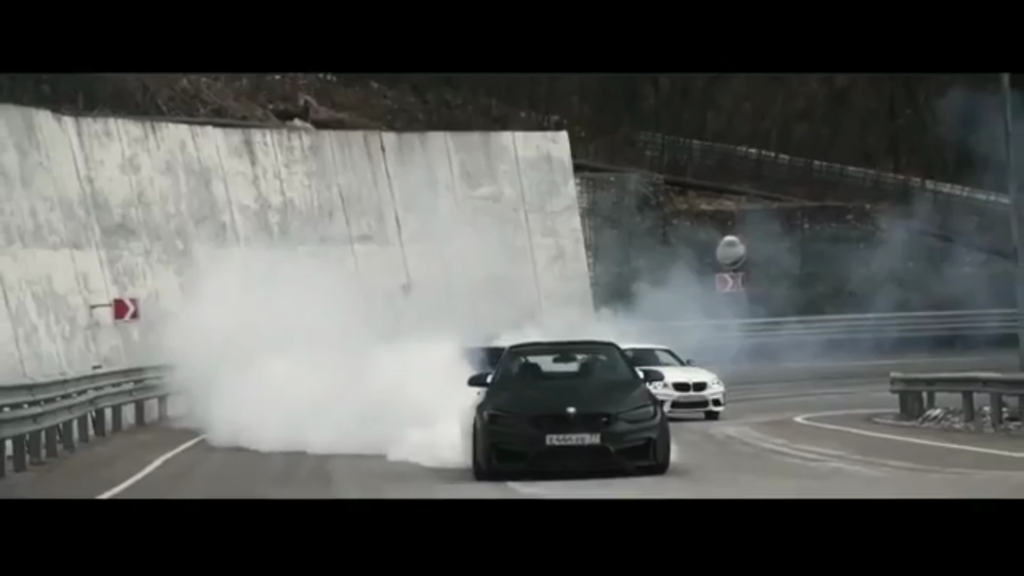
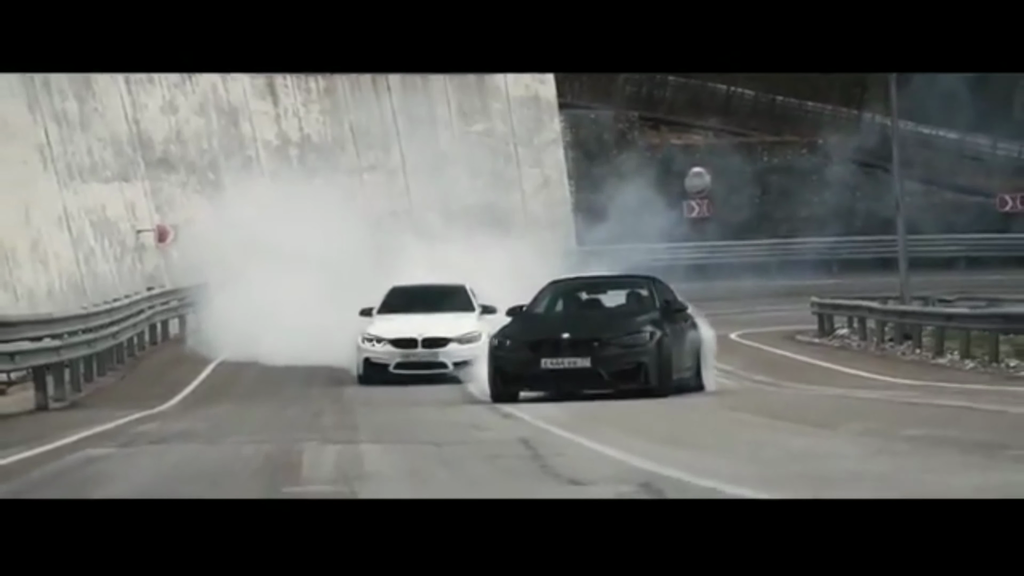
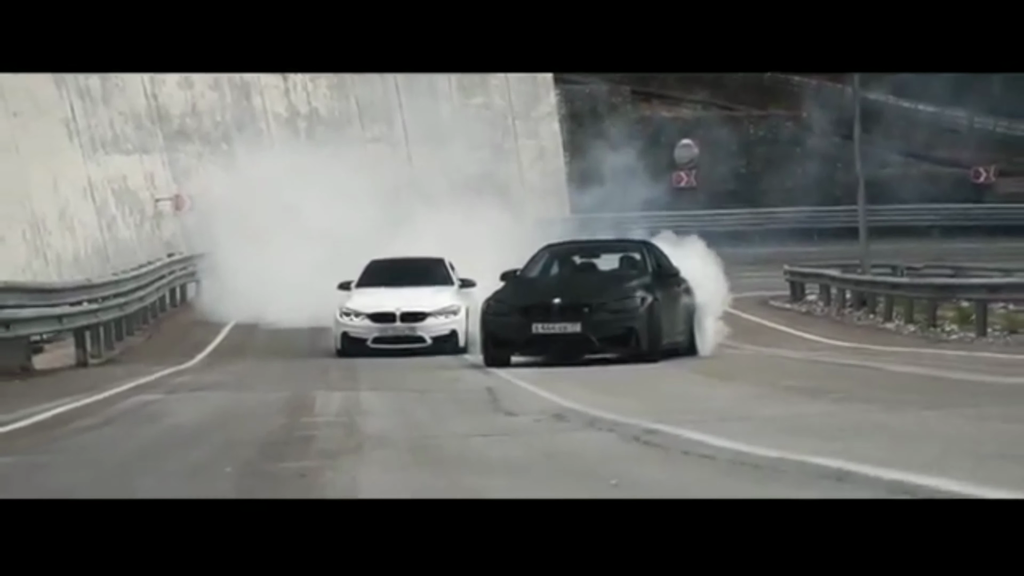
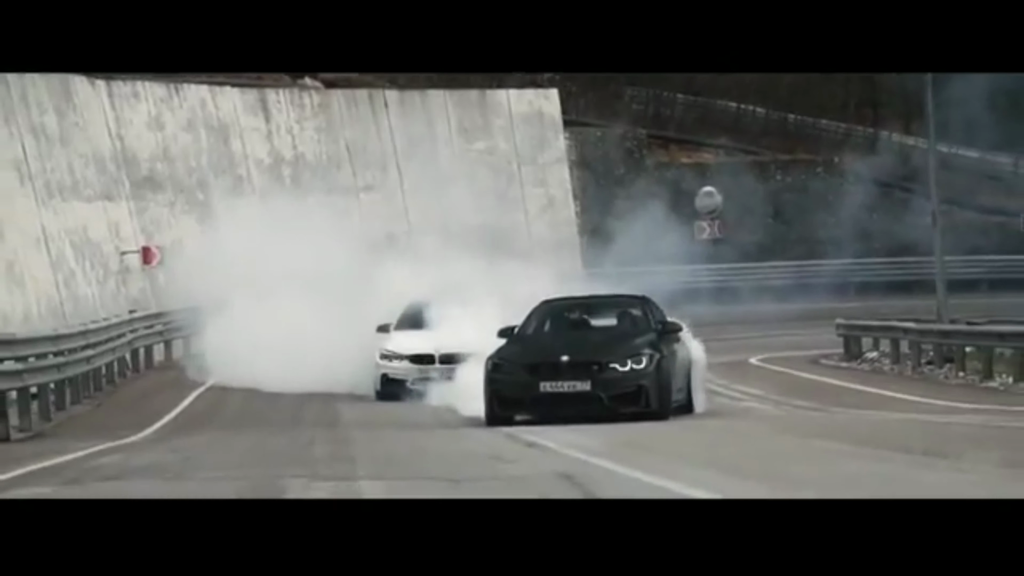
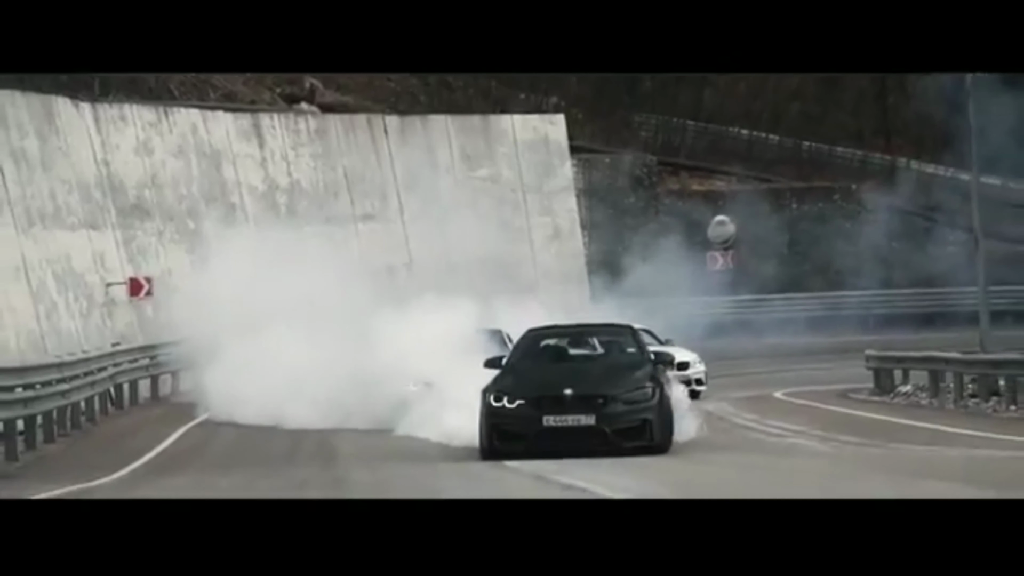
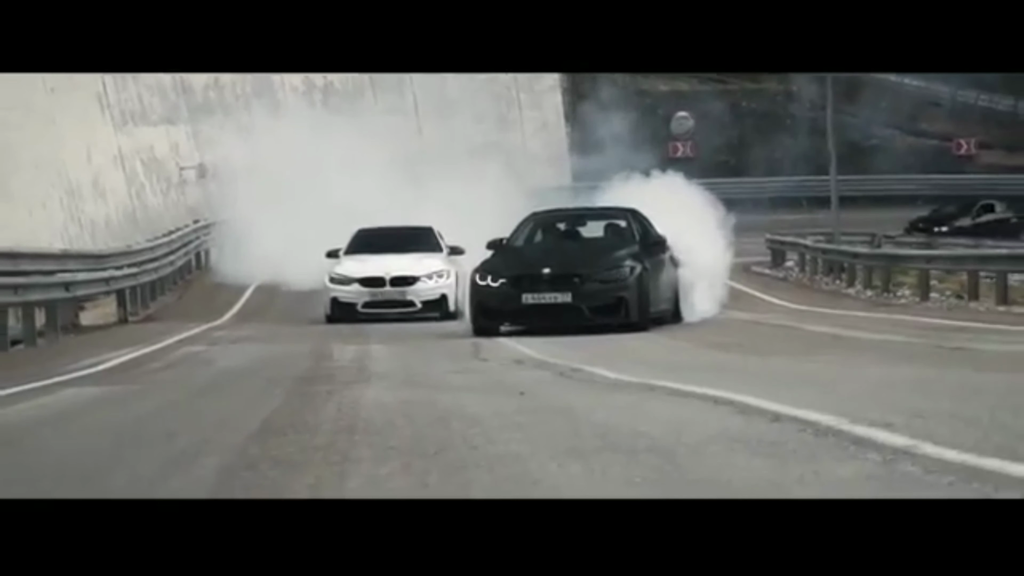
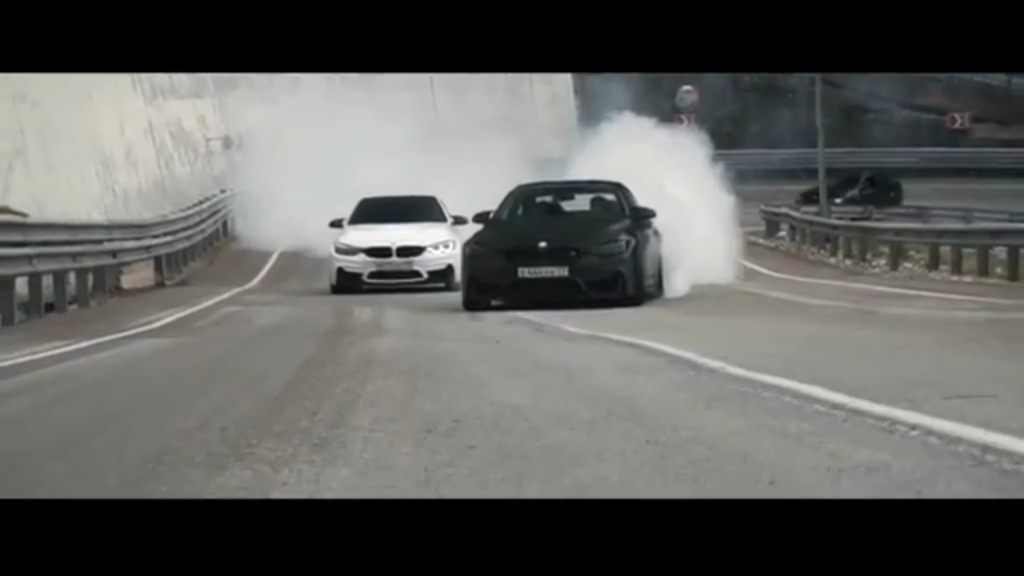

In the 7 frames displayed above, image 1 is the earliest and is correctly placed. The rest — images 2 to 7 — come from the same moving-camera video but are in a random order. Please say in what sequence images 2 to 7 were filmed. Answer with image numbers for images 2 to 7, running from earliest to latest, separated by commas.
5, 4, 2, 3, 6, 7
